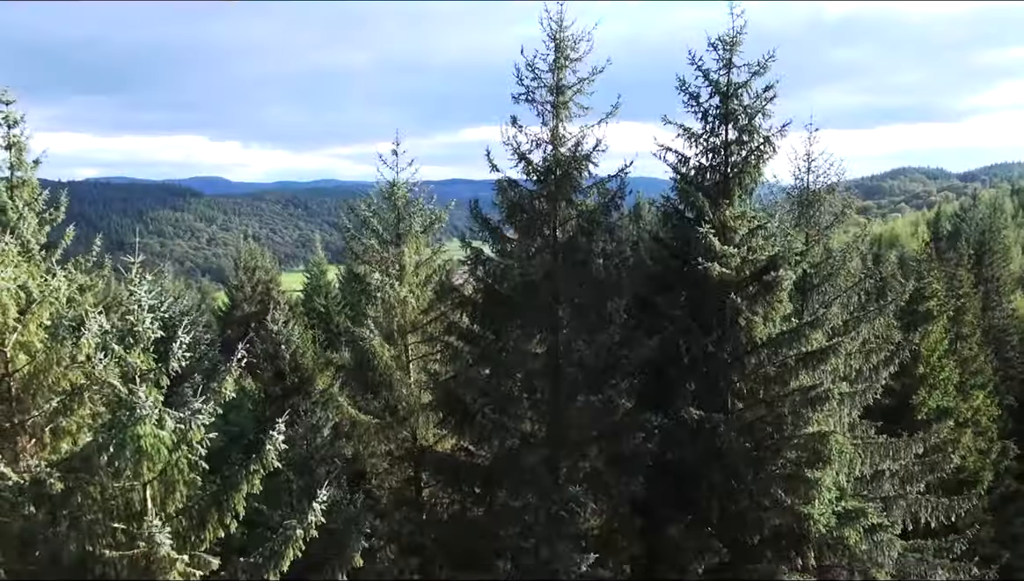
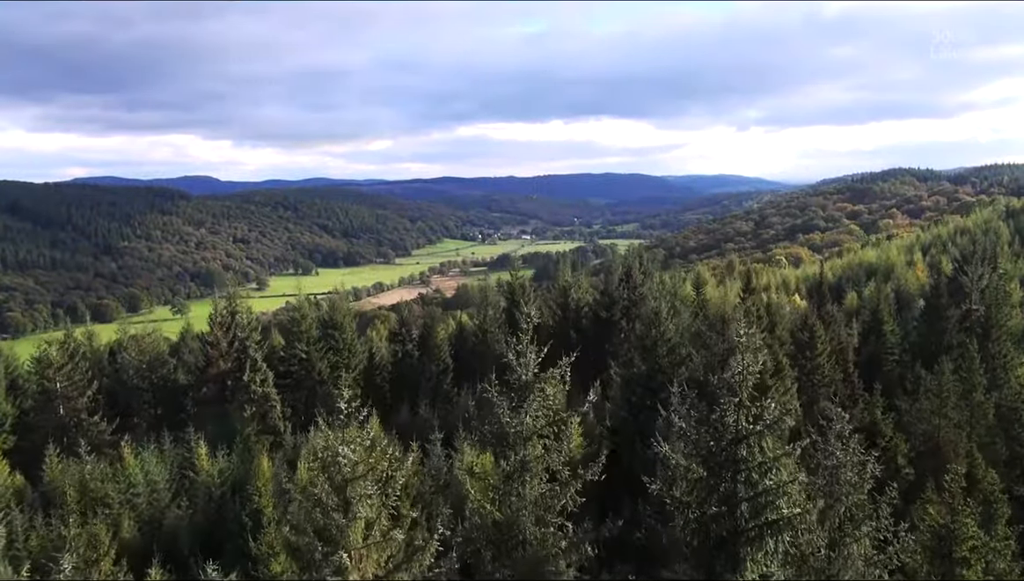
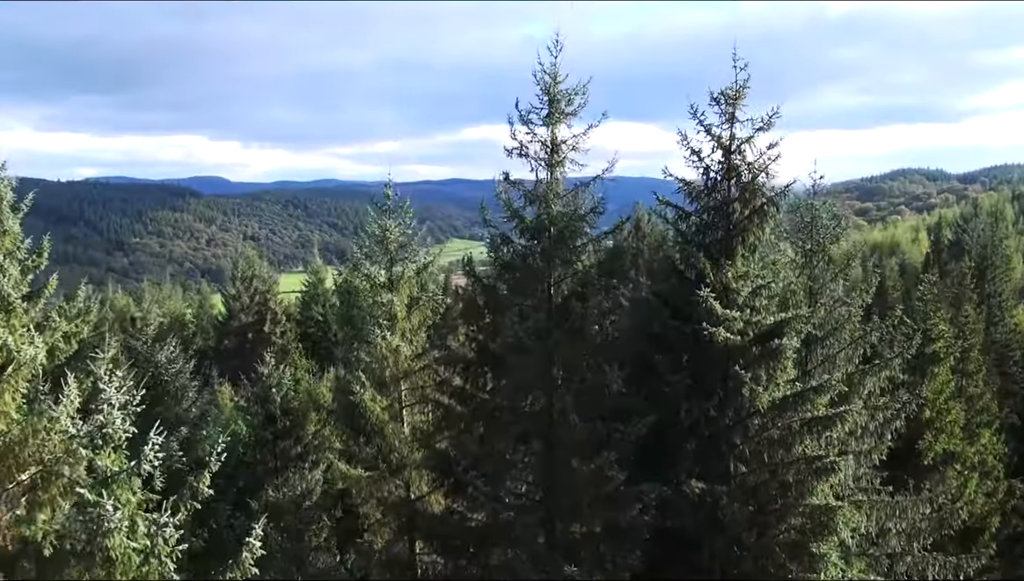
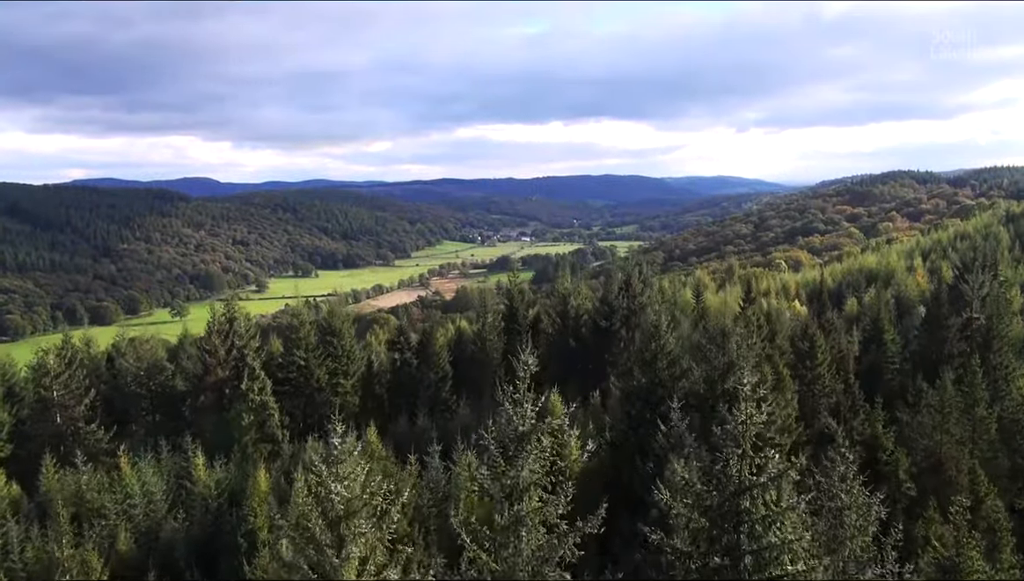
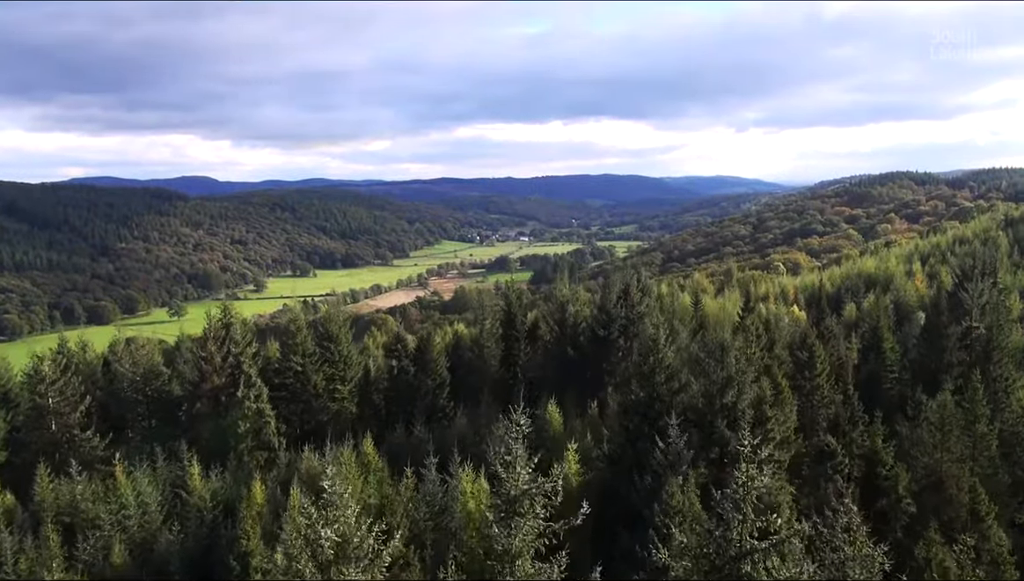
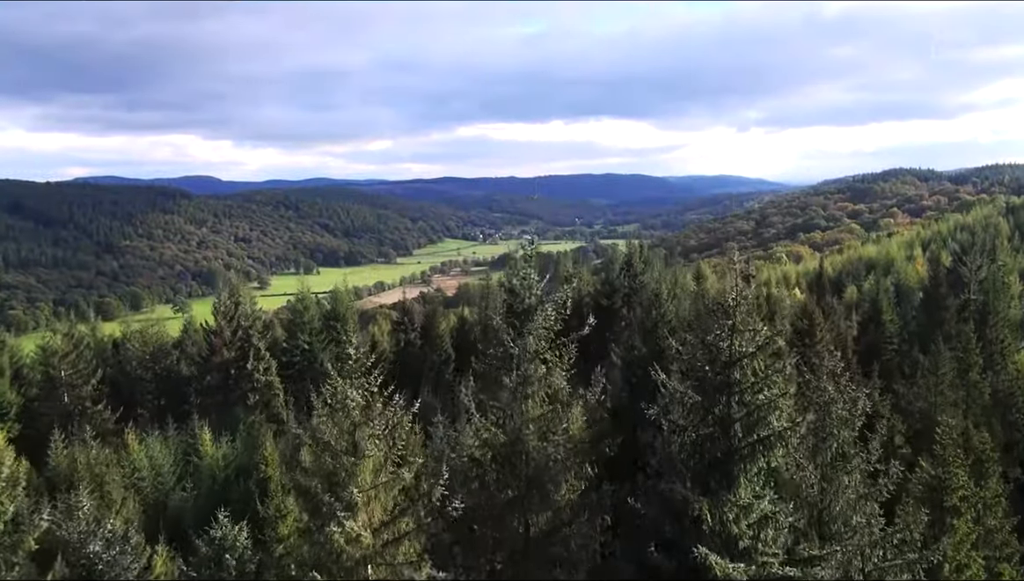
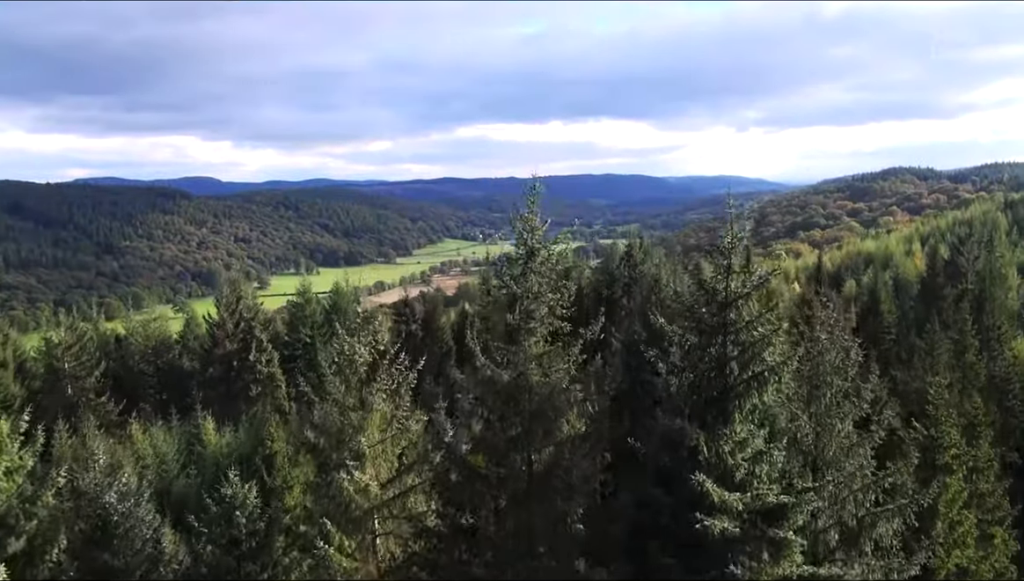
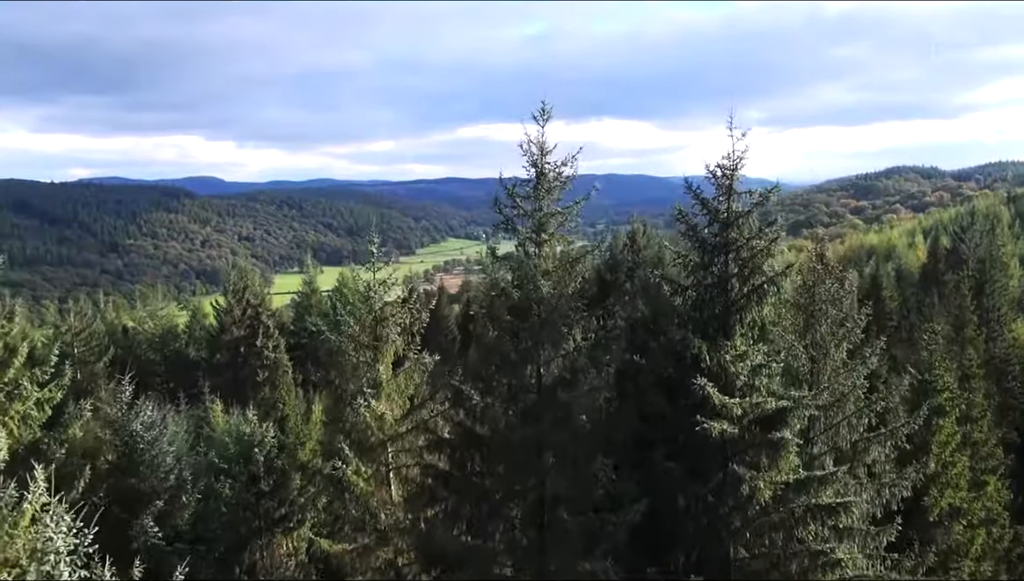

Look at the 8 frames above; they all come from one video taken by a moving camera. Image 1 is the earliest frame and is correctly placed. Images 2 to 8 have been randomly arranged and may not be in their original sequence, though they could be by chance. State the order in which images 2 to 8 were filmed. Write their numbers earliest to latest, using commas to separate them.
3, 8, 7, 6, 2, 4, 5
